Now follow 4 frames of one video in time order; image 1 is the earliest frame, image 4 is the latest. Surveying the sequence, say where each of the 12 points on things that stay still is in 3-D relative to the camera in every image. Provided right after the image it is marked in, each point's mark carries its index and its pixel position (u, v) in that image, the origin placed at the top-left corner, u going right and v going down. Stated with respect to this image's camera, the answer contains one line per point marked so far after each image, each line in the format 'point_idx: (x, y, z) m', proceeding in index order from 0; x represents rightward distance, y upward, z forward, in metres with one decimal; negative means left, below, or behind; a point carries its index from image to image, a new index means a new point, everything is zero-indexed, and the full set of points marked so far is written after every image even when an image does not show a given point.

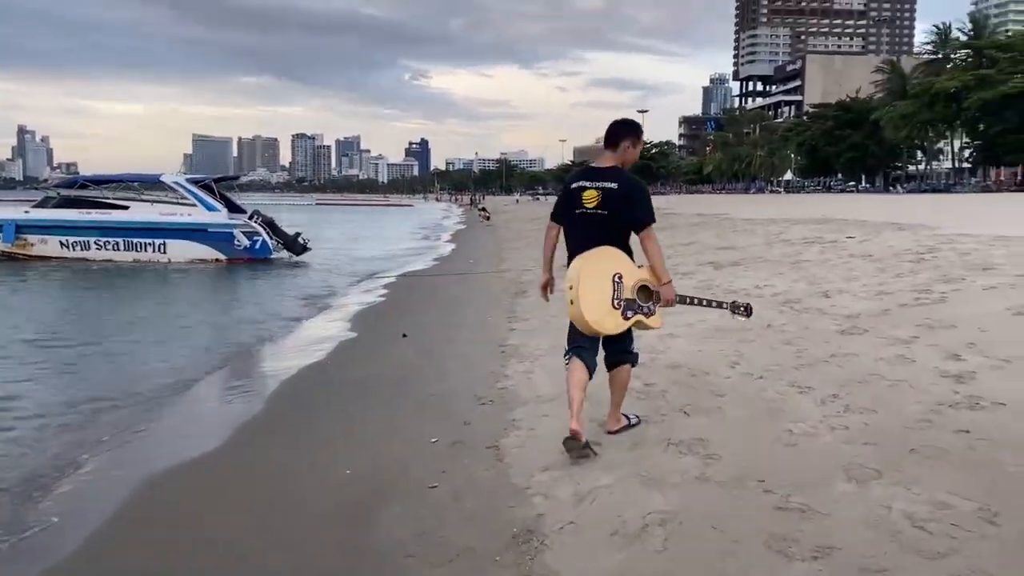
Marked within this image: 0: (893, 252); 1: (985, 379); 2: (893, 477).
0: (+4.8, +0.4, +11.2) m
1: (+2.7, -0.5, +4.9) m
2: (+1.6, -0.8, +3.7) m
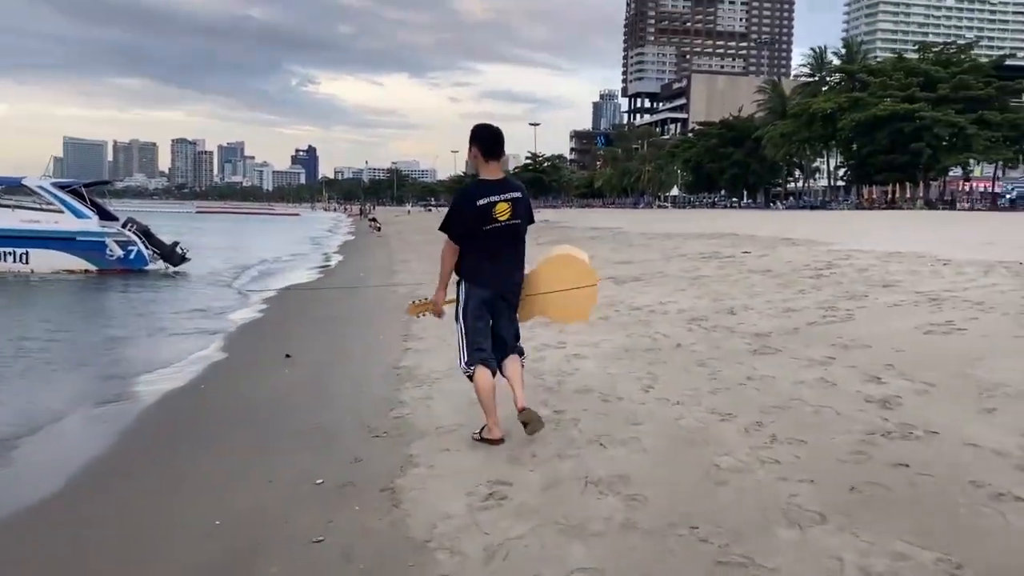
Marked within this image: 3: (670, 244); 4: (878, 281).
0: (+3.5, +0.3, +11.2) m
1: (+2.1, -0.6, +4.7) m
2: (+1.2, -0.9, +3.3) m
3: (+3.2, +0.9, +17.8) m
4: (+3.8, +0.1, +9.2) m
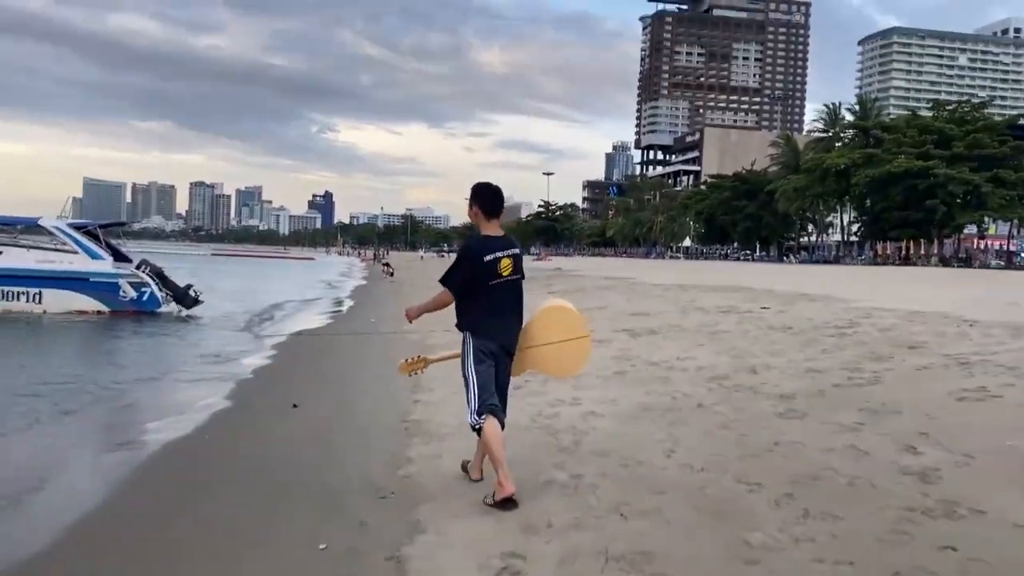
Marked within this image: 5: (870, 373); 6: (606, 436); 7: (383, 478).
0: (+3.7, -0.5, +10.9) m
1: (+2.2, -1.0, +4.4) m
2: (+1.3, -1.1, +3.0) m
3: (+3.5, -0.2, +17.6) m
4: (+4.0, -0.5, +8.9) m
5: (+3.0, -0.7, +7.5) m
6: (+0.7, -1.0, +6.1) m
7: (-0.8, -1.2, +5.5) m
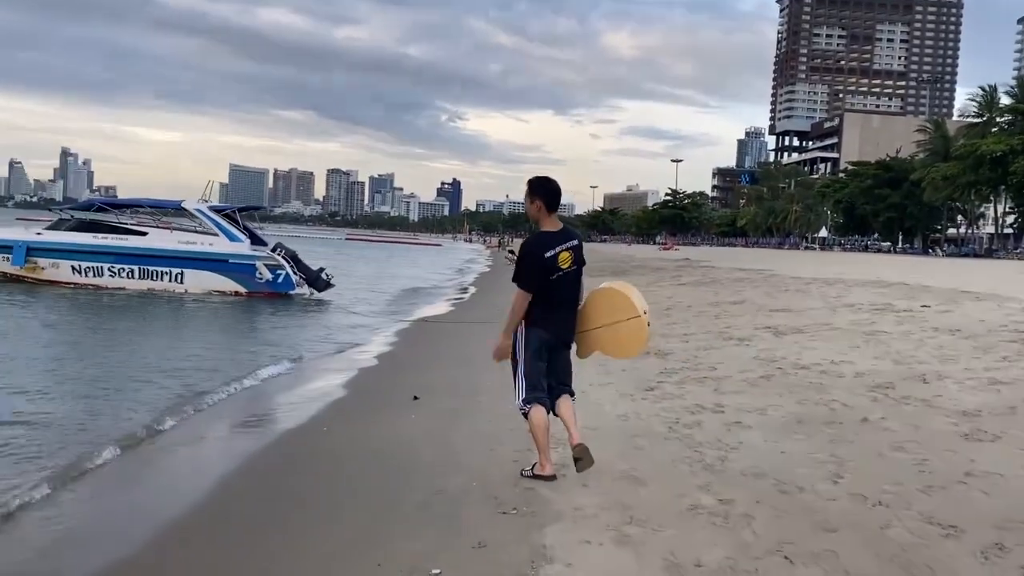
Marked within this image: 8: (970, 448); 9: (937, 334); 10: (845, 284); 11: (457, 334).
0: (+5.2, -0.4, +9.7) m
1: (+2.8, -1.0, +3.5) m
2: (+1.7, -1.1, +2.2) m
3: (+5.9, -0.1, +16.3) m
4: (+5.2, -0.6, +7.7) m
5: (+4.0, -0.7, +6.4) m
6: (+1.5, -1.0, +5.3) m
7: (0.0, -1.1, +5.0) m
8: (+2.6, -0.9, +5.1) m
9: (+4.6, -0.5, +9.5) m
10: (+6.9, +0.1, +18.2) m
11: (-0.9, -0.8, +14.3) m
